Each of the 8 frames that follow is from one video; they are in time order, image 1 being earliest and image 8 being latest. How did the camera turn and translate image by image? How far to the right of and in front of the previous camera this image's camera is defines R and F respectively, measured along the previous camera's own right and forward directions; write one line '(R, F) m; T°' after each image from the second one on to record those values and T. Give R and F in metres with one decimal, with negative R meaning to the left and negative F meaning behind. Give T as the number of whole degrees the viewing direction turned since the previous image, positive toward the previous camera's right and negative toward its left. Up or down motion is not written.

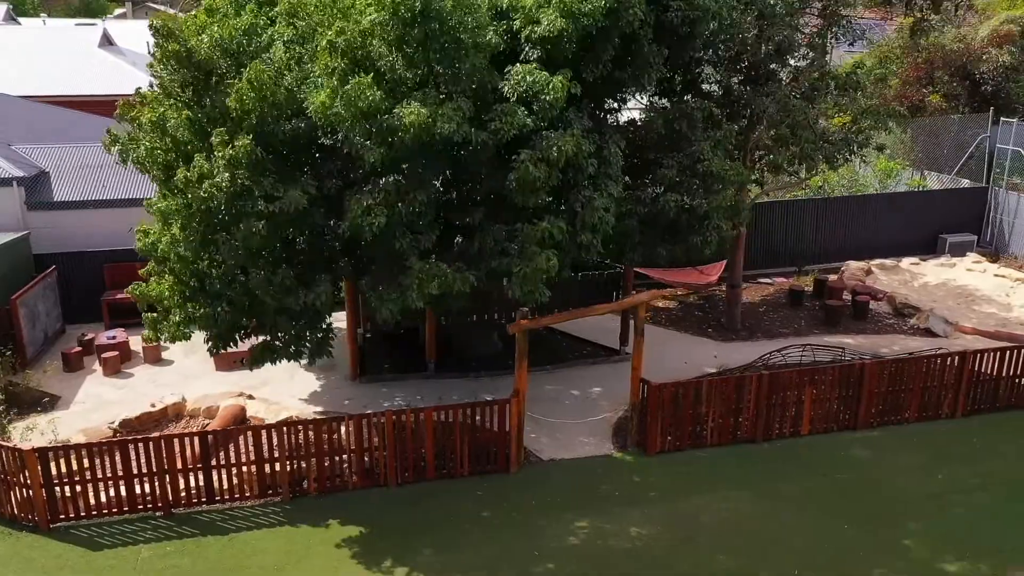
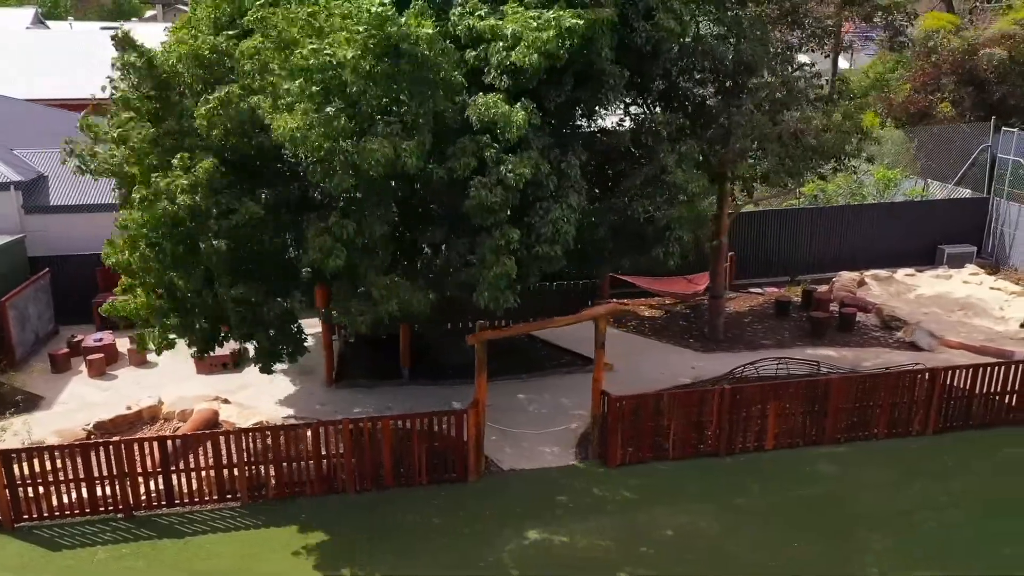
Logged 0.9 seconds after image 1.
(+0.8, 0.0) m; -2°
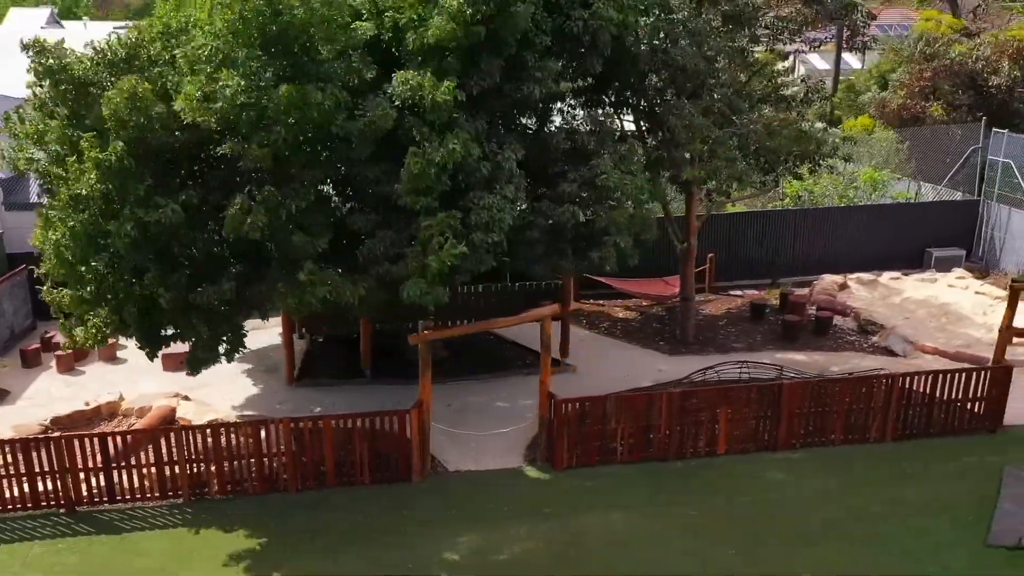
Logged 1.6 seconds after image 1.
(+0.9, +0.1) m; -2°
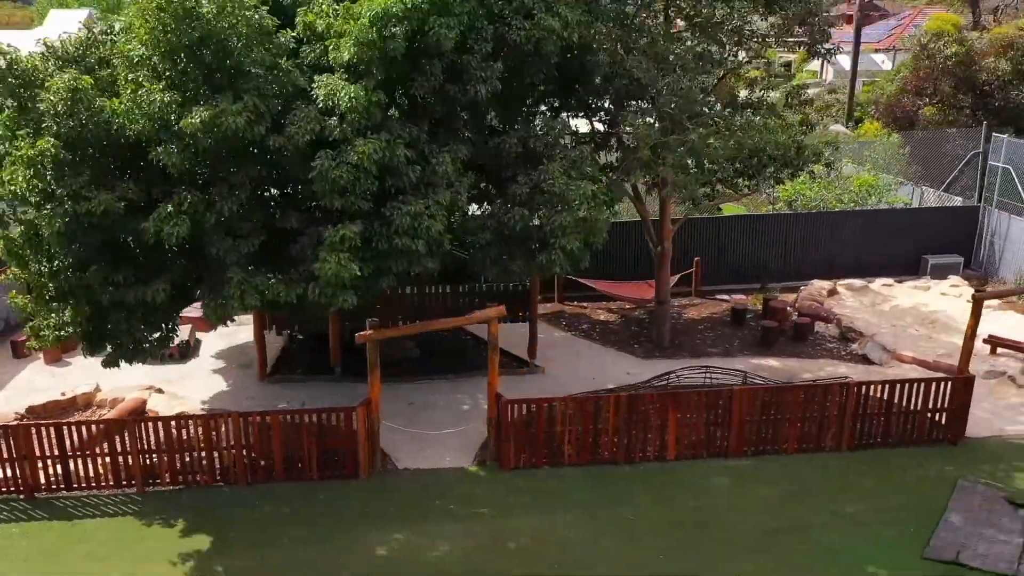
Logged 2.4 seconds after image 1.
(+1.1, -0.1) m; -3°
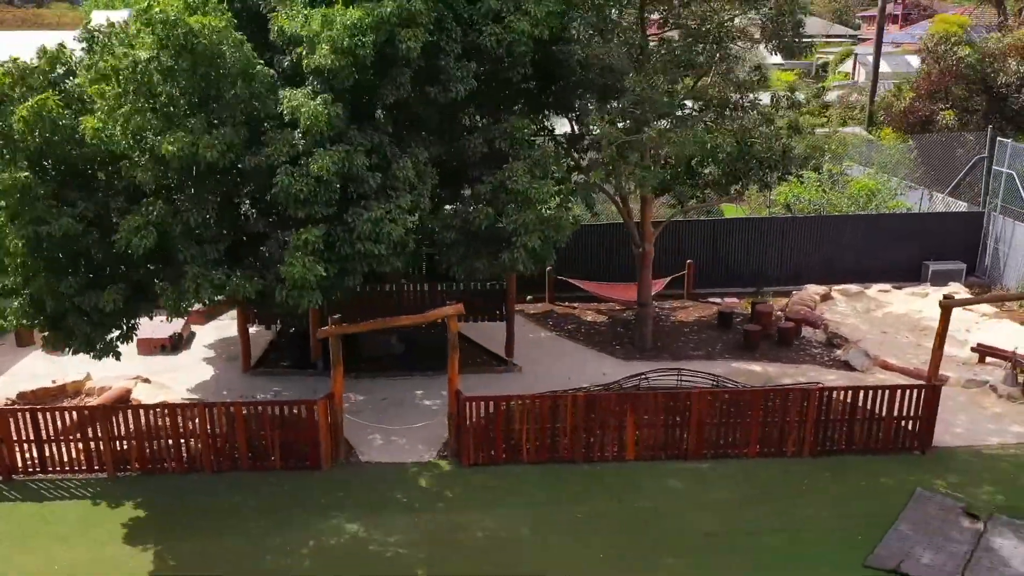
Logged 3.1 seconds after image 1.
(+1.0, -0.1) m; -3°
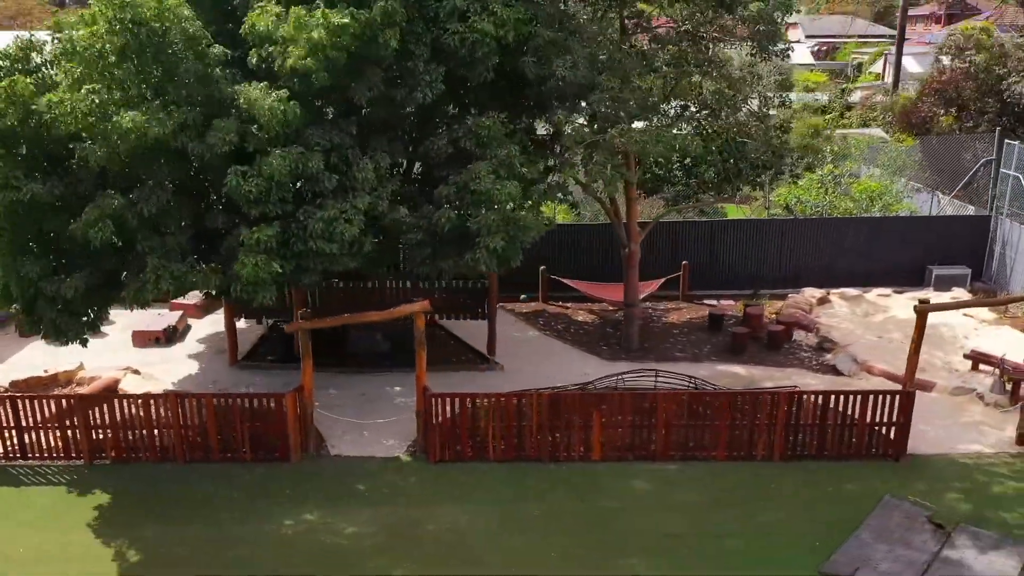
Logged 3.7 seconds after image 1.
(+0.8, 0.0) m; -3°
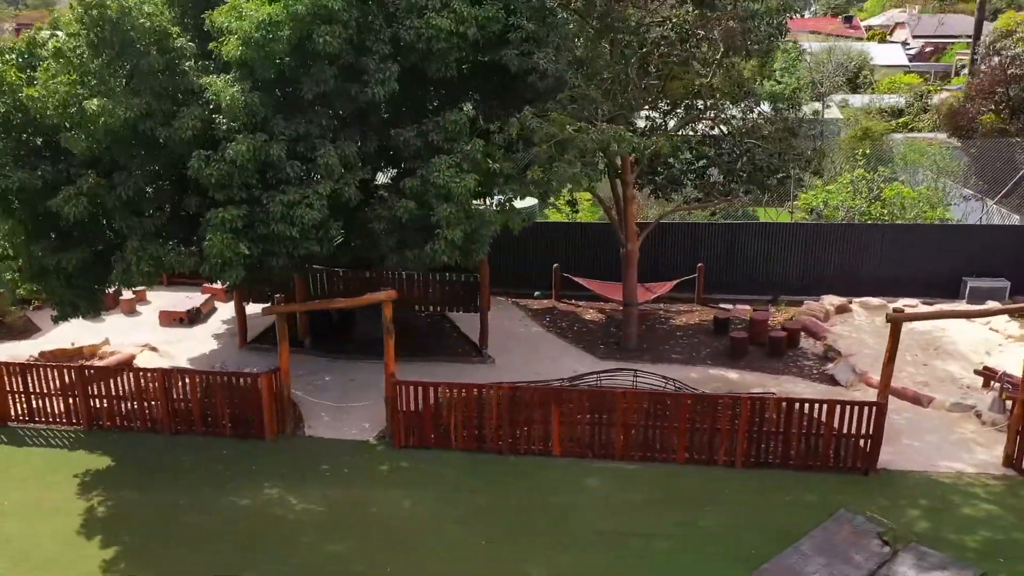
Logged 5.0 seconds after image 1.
(+1.6, -0.1) m; -7°
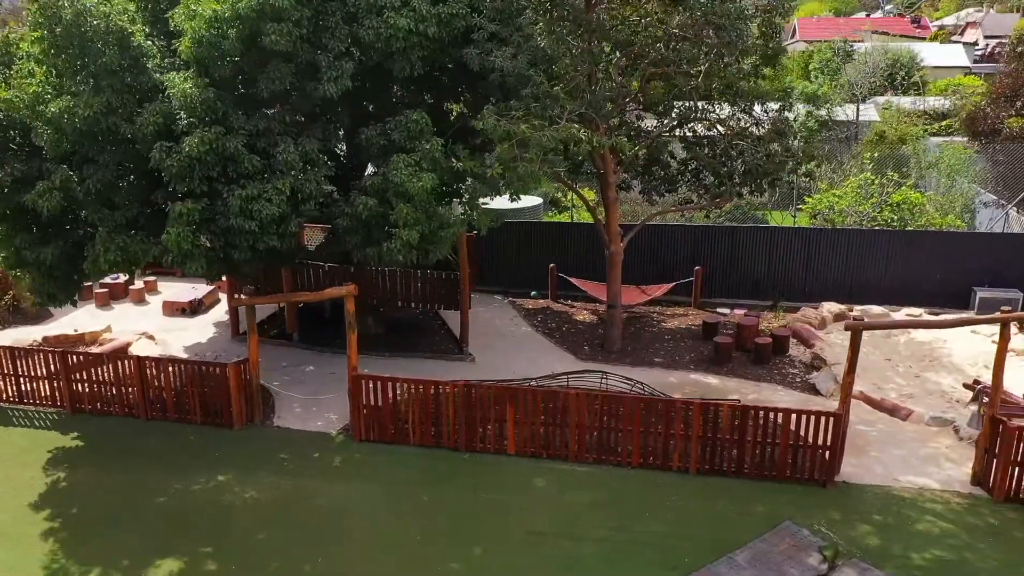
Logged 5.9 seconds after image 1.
(+1.3, 0.0) m; -4°
